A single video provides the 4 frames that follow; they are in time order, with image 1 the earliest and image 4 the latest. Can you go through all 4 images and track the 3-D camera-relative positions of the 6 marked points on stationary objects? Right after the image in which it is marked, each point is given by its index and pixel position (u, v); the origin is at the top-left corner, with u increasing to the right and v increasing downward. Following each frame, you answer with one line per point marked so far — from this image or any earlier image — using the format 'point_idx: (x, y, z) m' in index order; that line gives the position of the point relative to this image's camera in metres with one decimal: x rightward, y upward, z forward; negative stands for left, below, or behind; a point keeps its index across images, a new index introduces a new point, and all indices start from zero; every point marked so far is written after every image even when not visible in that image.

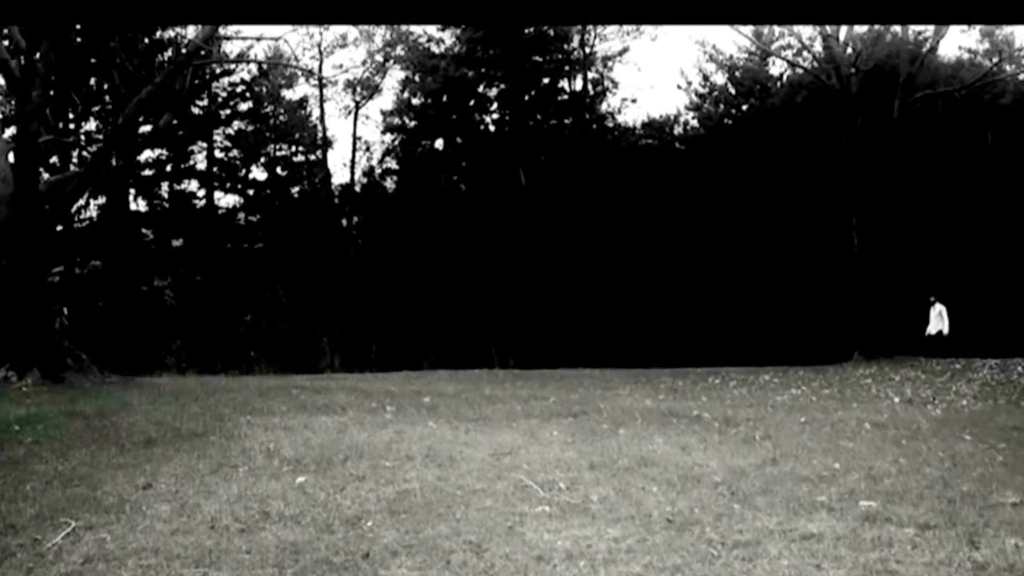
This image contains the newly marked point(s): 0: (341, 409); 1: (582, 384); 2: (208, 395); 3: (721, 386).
0: (-1.9, -1.3, +10.3) m
1: (+1.2, -1.7, +16.8) m
2: (-3.7, -1.3, +11.6) m
3: (+3.7, -1.7, +16.5) m
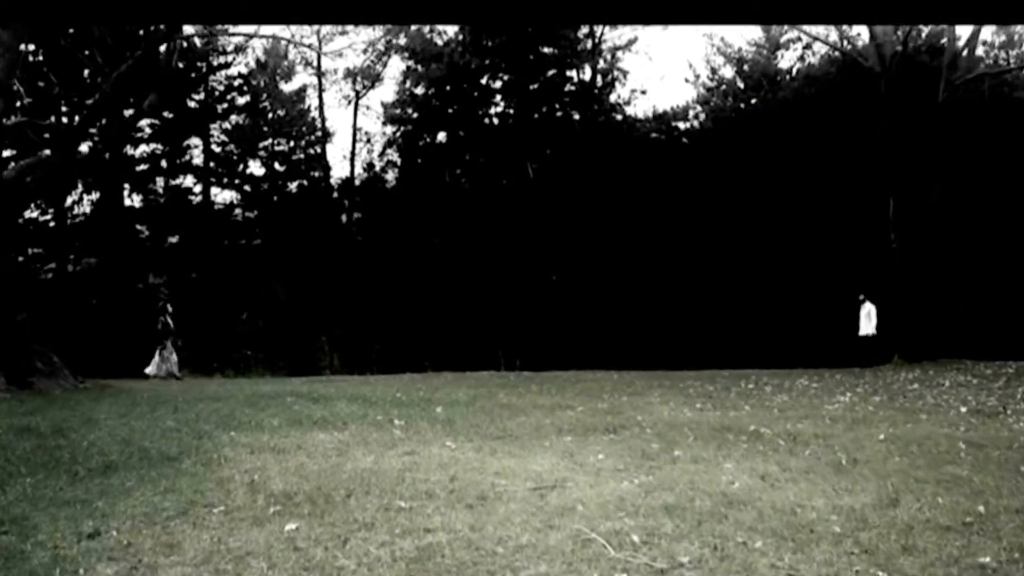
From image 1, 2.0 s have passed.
0: (-1.6, -1.3, +8.9) m
1: (+1.5, -1.6, +15.3) m
2: (-3.4, -1.3, +10.2) m
3: (+3.9, -1.6, +15.1) m
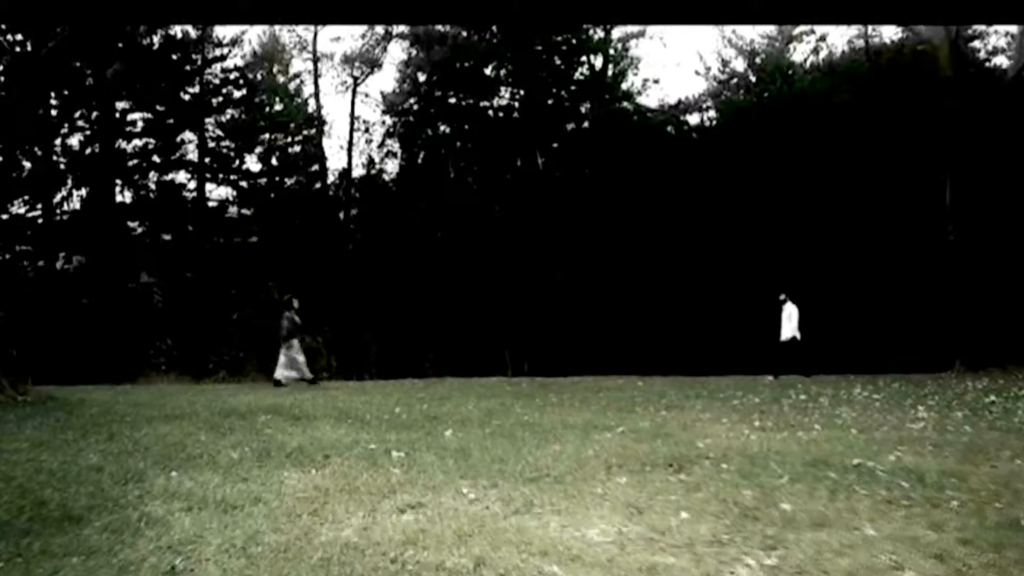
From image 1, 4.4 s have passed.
0: (-1.4, -1.2, +6.8) m
1: (+1.7, -1.6, +13.3) m
2: (-3.2, -1.2, +8.1) m
3: (+4.2, -1.6, +13.0) m
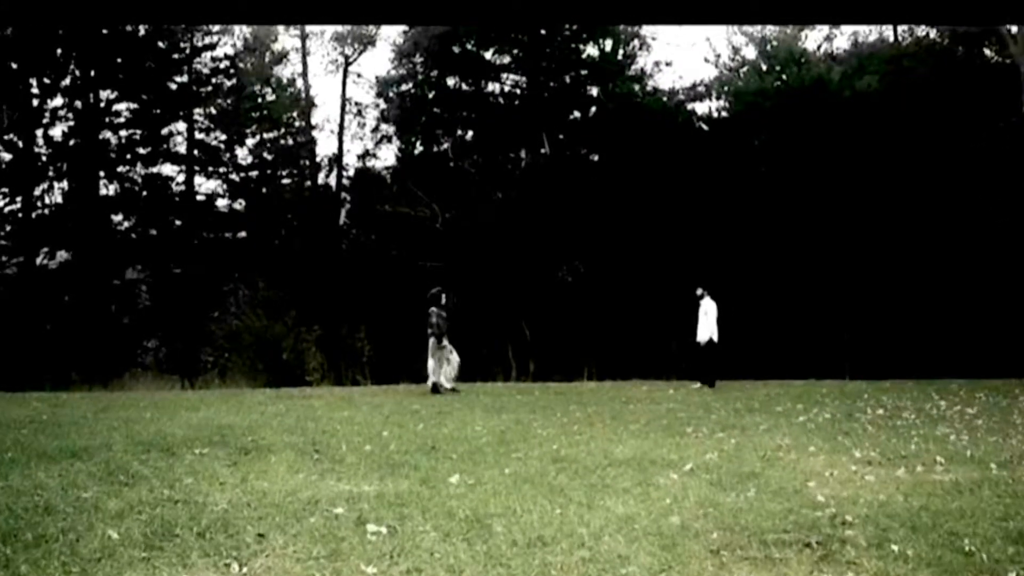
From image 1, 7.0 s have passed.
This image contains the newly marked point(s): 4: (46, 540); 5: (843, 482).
0: (-1.2, -1.1, +4.3) m
1: (+1.9, -1.5, +10.8) m
2: (-3.0, -1.1, +5.7) m
3: (+4.4, -1.5, +10.6) m
4: (-1.9, -1.1, +3.9) m
5: (+2.1, -1.3, +6.0) m
